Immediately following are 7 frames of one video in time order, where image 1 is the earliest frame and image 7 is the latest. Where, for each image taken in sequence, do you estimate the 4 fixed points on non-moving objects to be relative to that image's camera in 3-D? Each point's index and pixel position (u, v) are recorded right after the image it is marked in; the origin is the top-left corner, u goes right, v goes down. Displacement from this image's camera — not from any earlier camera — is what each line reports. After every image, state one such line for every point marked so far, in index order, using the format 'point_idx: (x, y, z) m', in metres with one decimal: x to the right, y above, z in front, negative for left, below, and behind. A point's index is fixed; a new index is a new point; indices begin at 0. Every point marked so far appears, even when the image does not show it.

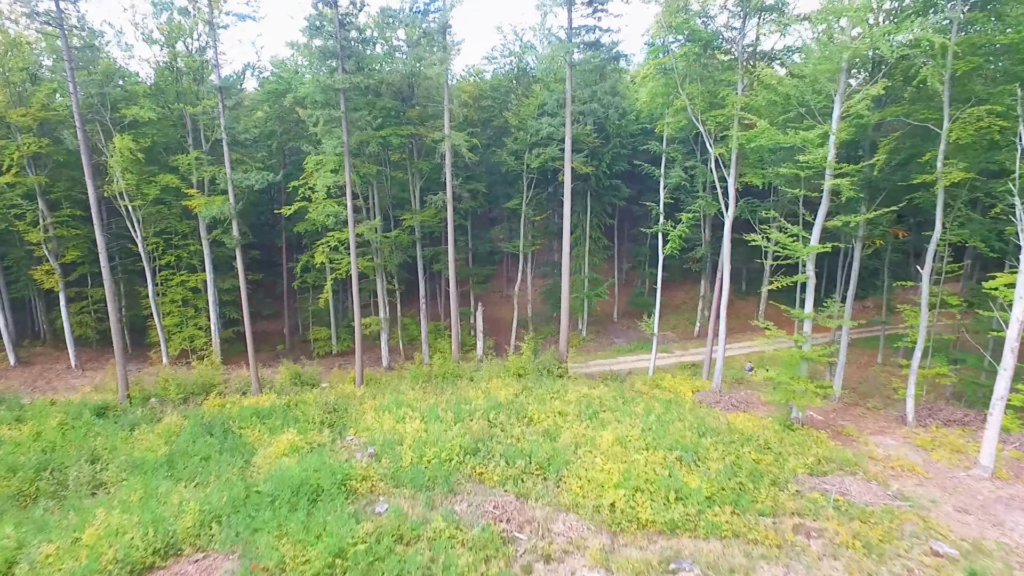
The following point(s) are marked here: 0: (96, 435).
0: (-10.5, -3.7, +17.0) m
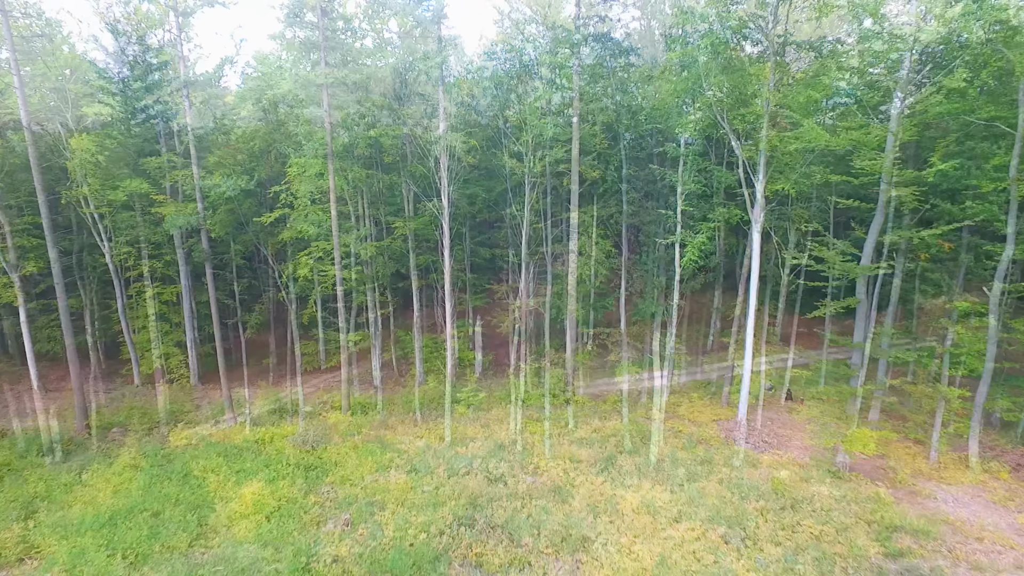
0: (-10.4, -4.2, +14.8) m
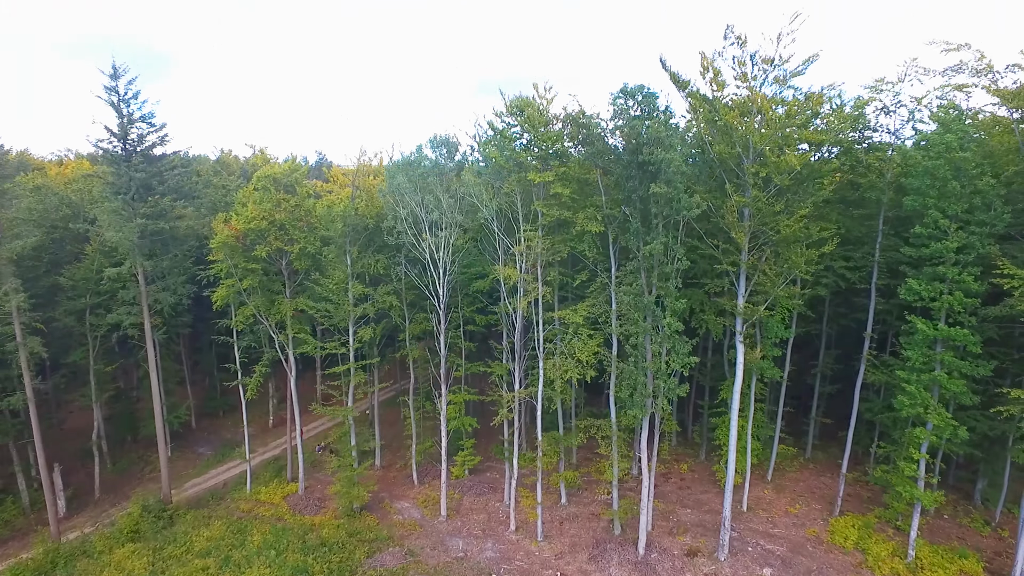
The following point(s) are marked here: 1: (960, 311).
0: (-10.6, -6.6, +14.9) m
1: (+9.5, -0.5, +14.3) m
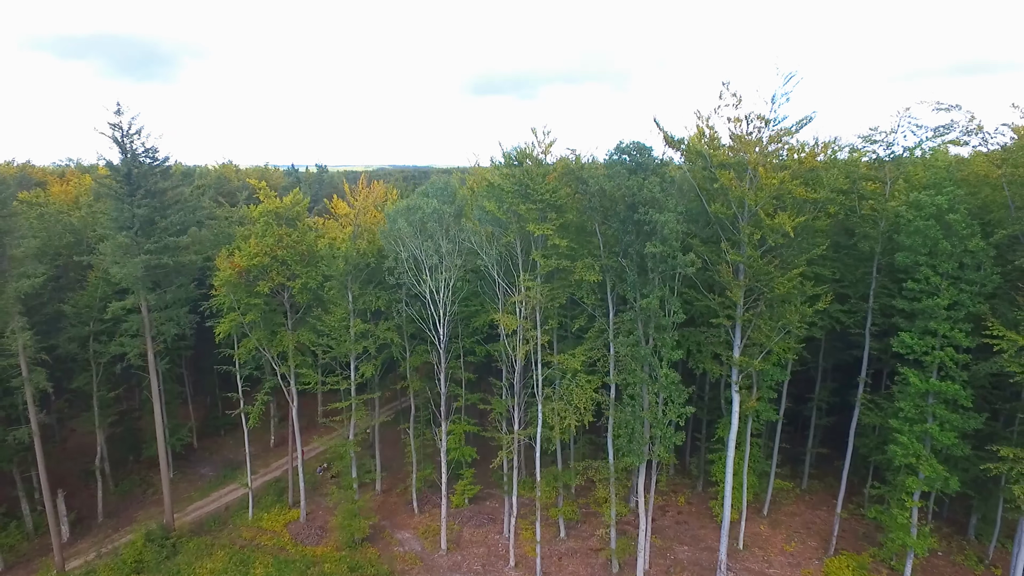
0: (-10.6, -7.8, +15.1) m
1: (+9.4, -1.7, +14.5) m
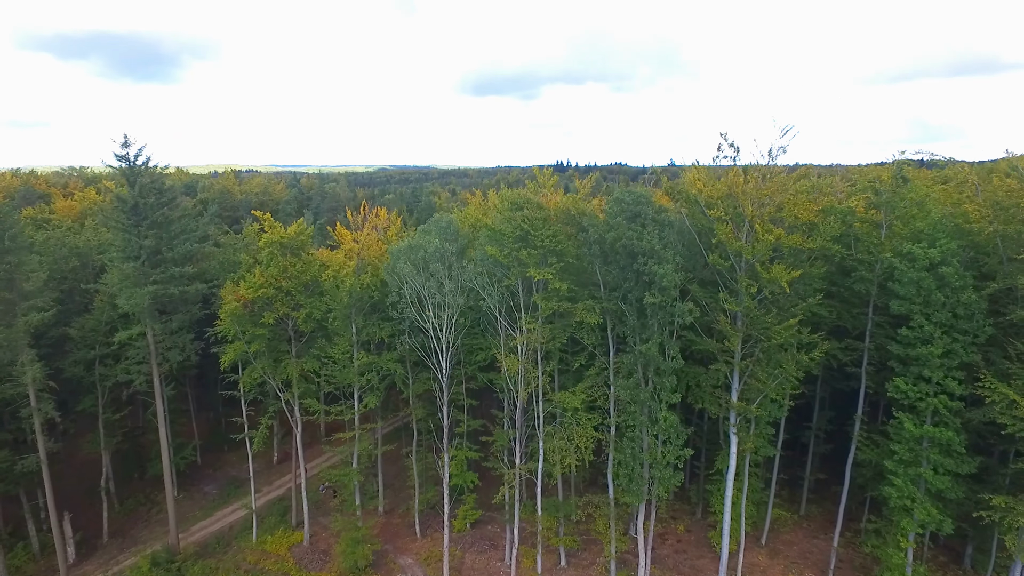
0: (-10.5, -8.9, +15.4) m
1: (+9.5, -2.7, +14.8) m
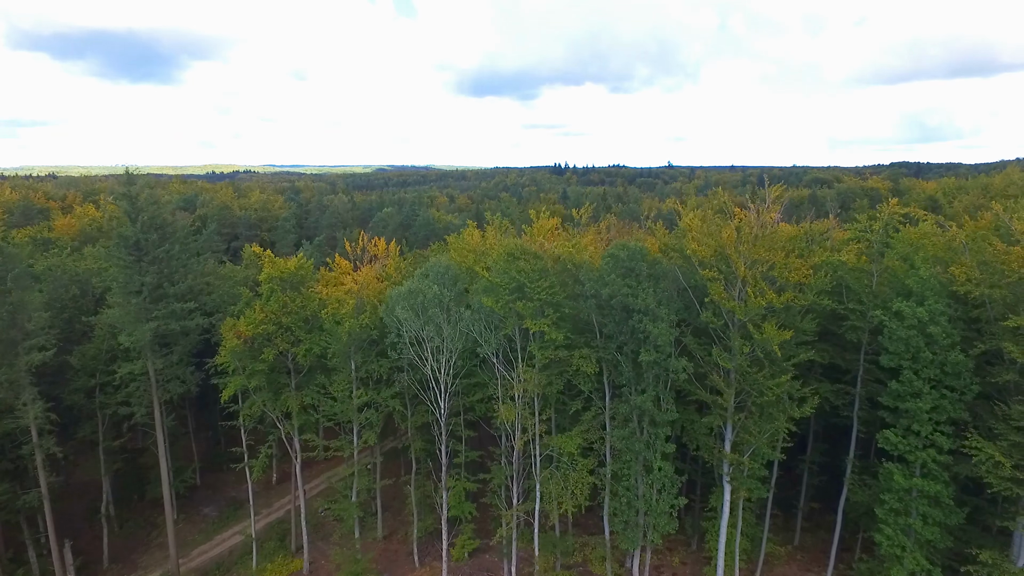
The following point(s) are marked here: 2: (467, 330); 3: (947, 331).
0: (-10.6, -10.1, +15.7) m
1: (+9.4, -4.0, +15.1) m
2: (-1.3, -1.2, +19.5) m
3: (+9.3, -0.9, +14.5) m
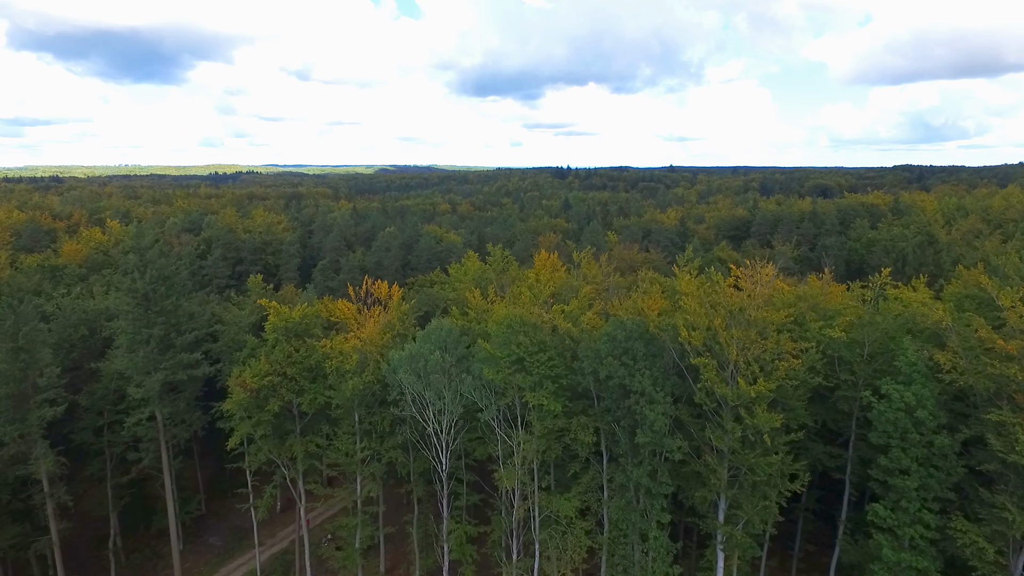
0: (-10.6, -11.9, +16.2) m
1: (+9.4, -5.8, +15.5) m
2: (-1.3, -3.0, +20.0) m
3: (+9.3, -2.8, +14.9) m
